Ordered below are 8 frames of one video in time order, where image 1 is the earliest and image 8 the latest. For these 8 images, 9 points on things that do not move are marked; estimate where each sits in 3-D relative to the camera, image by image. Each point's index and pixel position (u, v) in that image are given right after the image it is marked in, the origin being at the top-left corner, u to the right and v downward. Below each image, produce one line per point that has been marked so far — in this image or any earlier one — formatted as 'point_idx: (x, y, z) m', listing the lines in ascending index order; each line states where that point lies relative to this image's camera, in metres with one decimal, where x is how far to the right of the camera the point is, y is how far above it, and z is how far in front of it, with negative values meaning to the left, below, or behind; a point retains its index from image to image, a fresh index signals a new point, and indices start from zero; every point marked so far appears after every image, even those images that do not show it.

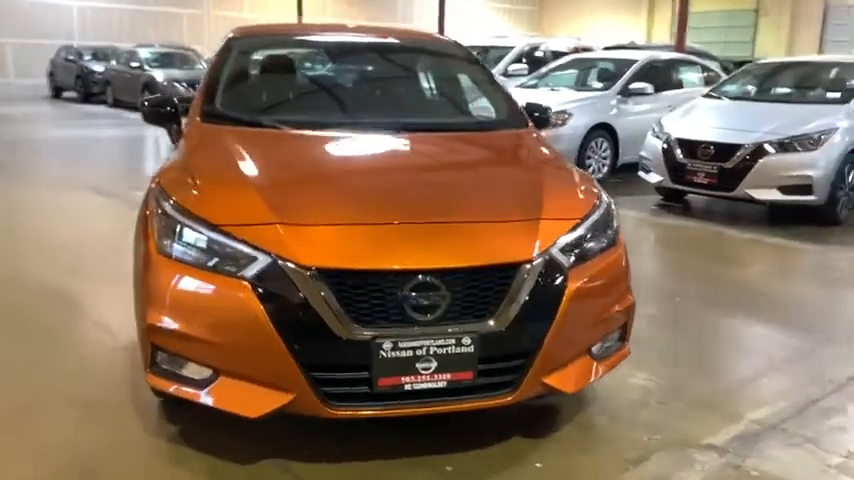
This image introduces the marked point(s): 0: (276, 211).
0: (-0.5, +0.1, +2.6) m
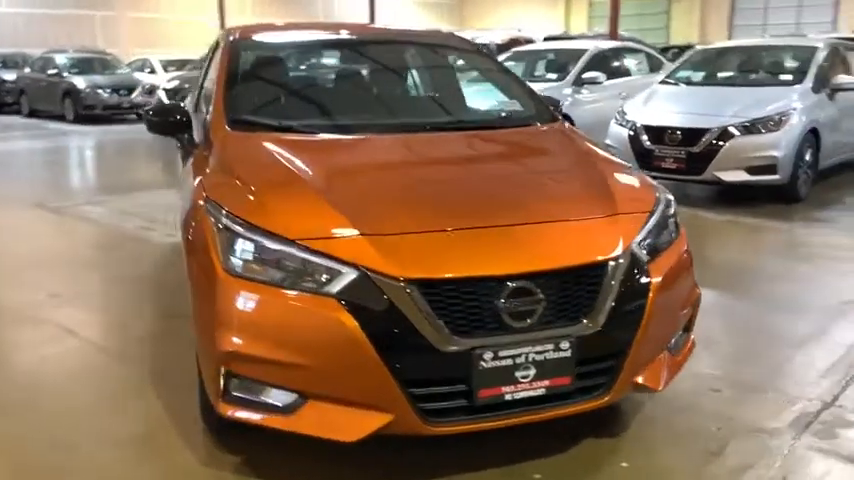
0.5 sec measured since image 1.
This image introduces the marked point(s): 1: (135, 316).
0: (-0.2, +0.1, +2.4) m
1: (-1.8, -0.5, +4.5) m
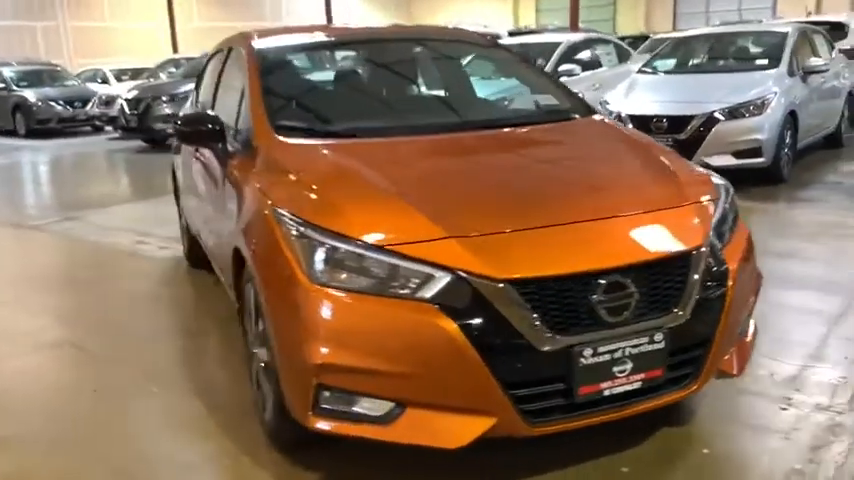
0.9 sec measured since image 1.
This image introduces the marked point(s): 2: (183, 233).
0: (+0.1, +0.1, +2.4) m
1: (-1.6, -0.6, +4.4) m
2: (-1.8, +0.1, +5.6) m
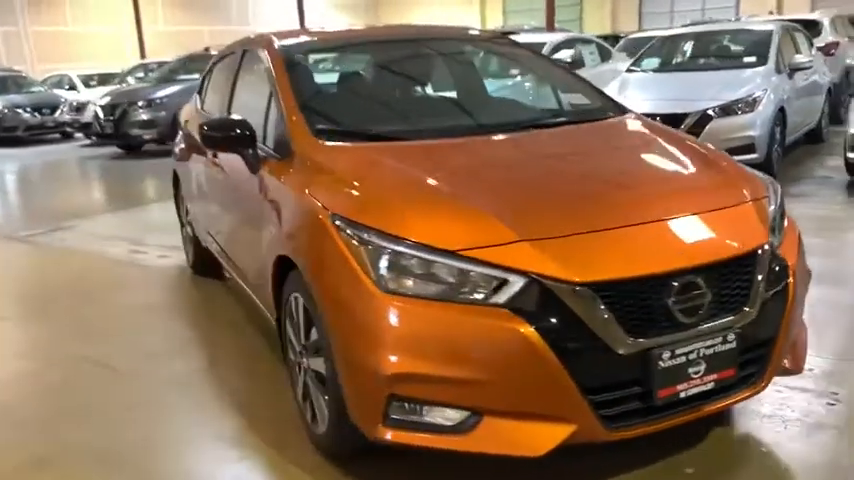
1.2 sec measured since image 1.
0: (+0.3, 0.0, +2.3) m
1: (-1.4, -0.6, +4.3) m
2: (-1.7, 0.0, +5.4) m
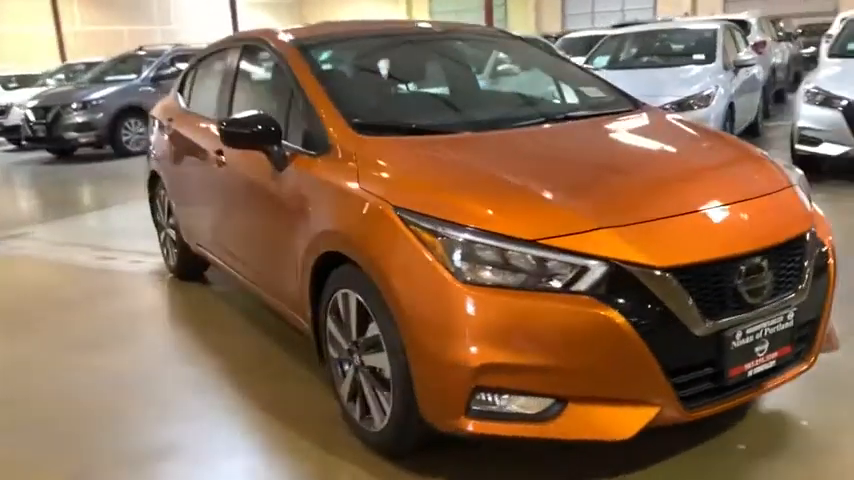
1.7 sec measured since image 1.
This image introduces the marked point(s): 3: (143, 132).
0: (+0.5, +0.1, +2.4) m
1: (-1.4, -0.6, +4.1) m
2: (-1.8, 0.0, +5.2) m
3: (-4.9, +1.9, +12.9) m
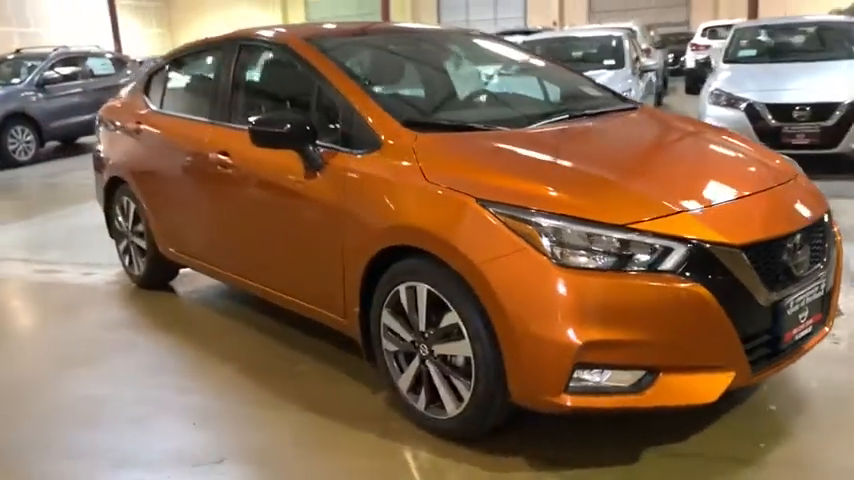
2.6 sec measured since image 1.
0: (+0.8, +0.1, +2.6) m
1: (-1.3, -0.6, +4.0) m
2: (-2.0, -0.1, +5.0) m
3: (-6.4, +1.6, +12.0) m
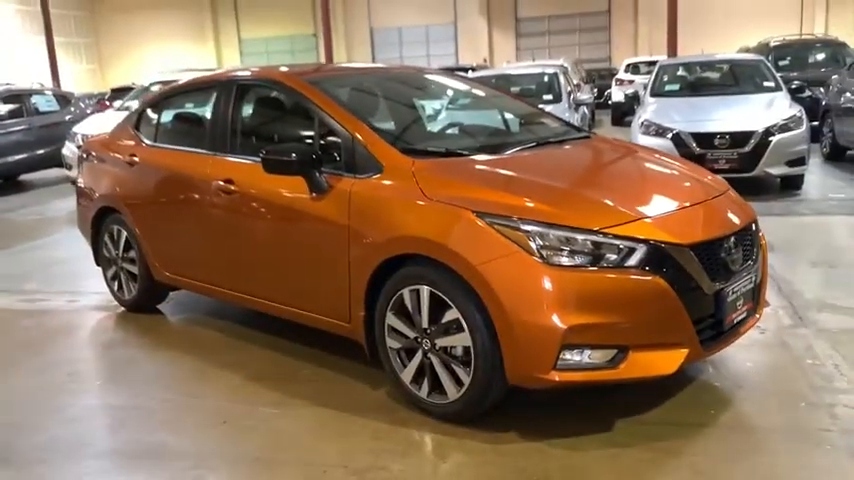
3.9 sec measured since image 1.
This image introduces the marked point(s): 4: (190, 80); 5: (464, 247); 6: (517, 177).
0: (+0.8, +0.1, +3.1) m
1: (-1.4, -0.8, +4.3) m
2: (-2.1, -0.3, +5.3) m
3: (-7.2, +1.0, +11.9) m
4: (-1.6, +1.1, +4.9) m
5: (+0.1, 0.0, +3.1) m
6: (+0.4, +0.3, +3.4) m
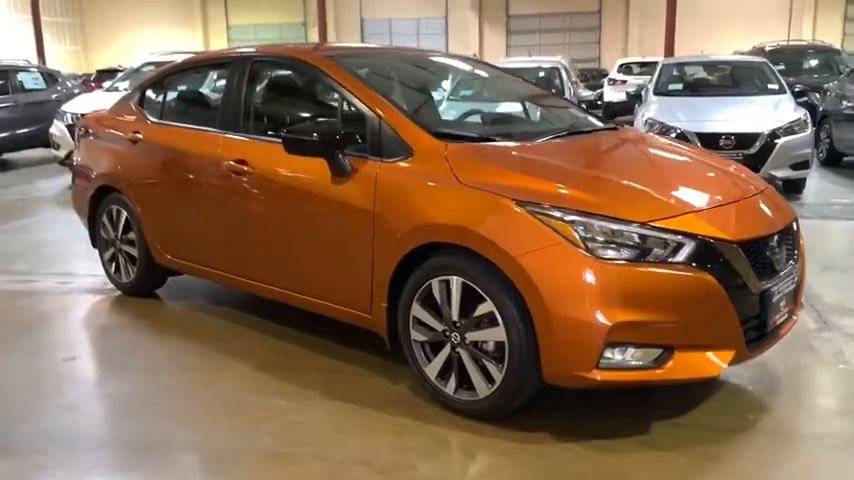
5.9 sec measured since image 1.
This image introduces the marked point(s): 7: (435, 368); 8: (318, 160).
0: (+1.0, +0.2, +3.0) m
1: (-1.3, -0.7, +4.1) m
2: (-2.1, -0.1, +5.1) m
3: (-7.3, +1.3, +11.6) m
4: (-1.5, +1.2, +4.7) m
5: (+0.3, 0.0, +3.0) m
6: (+0.5, +0.3, +3.2) m
7: (0.0, -0.6, +3.3) m
8: (-0.5, +0.4, +3.7) m
